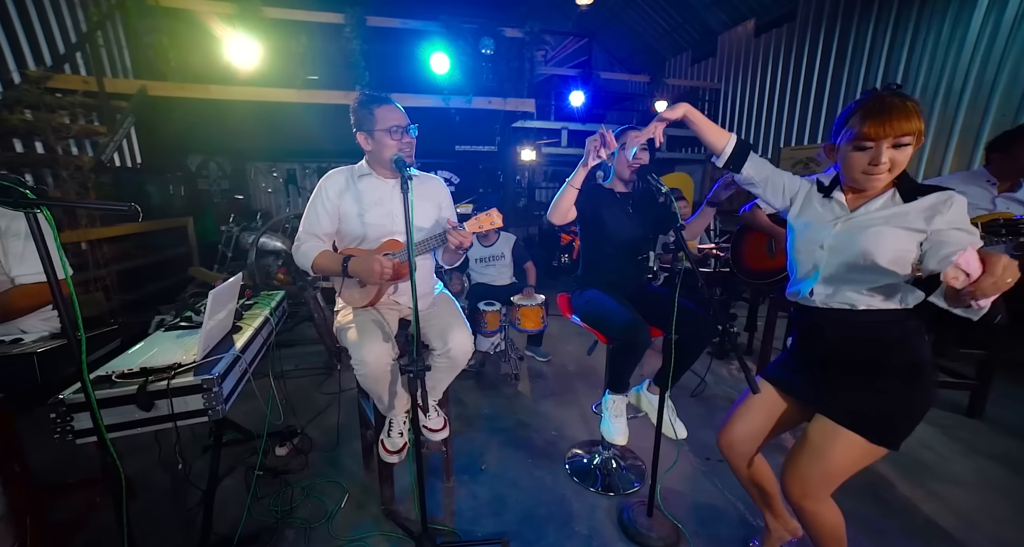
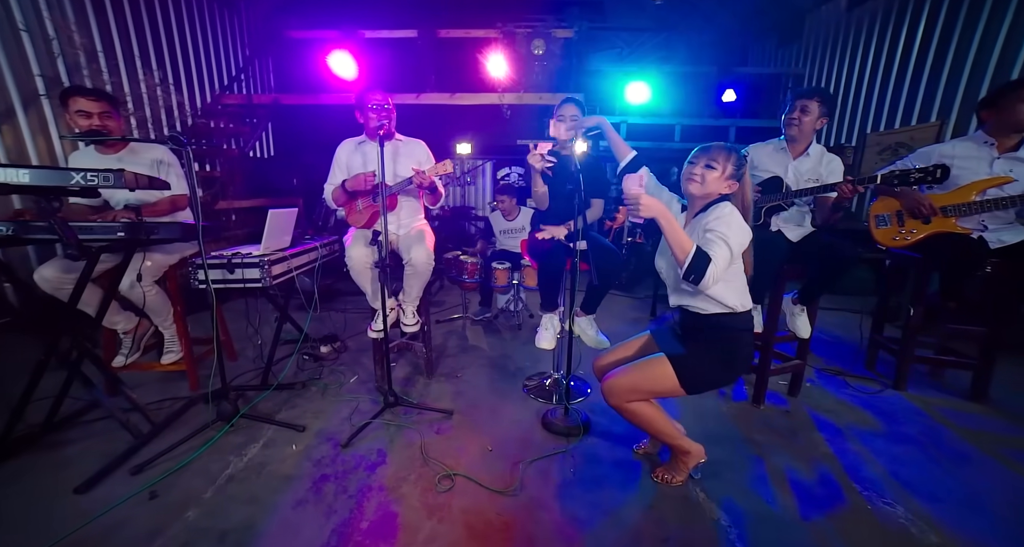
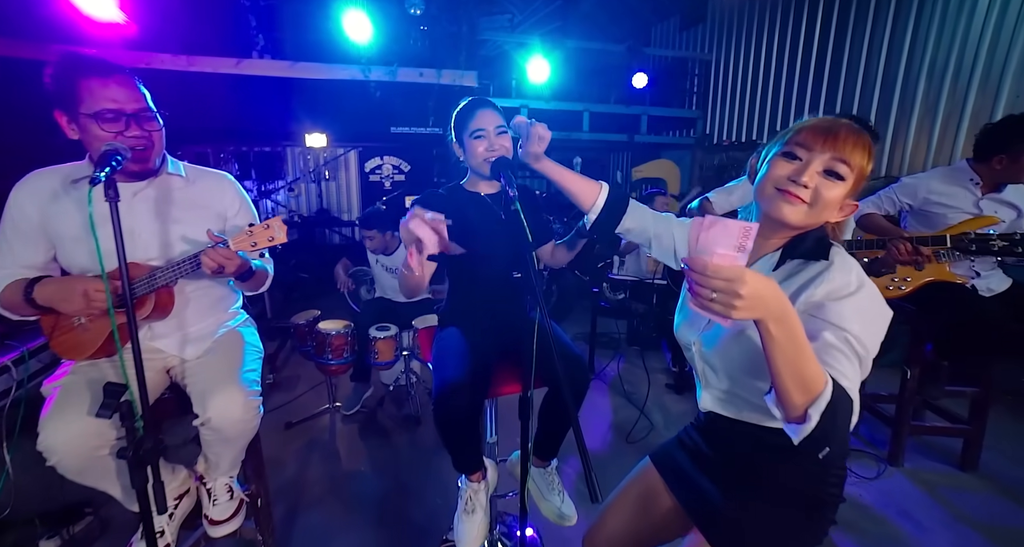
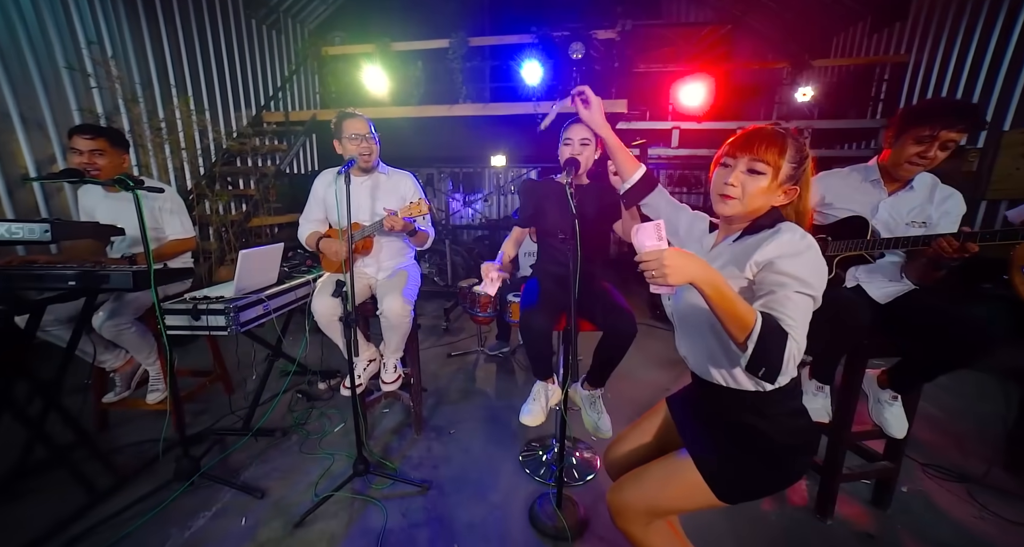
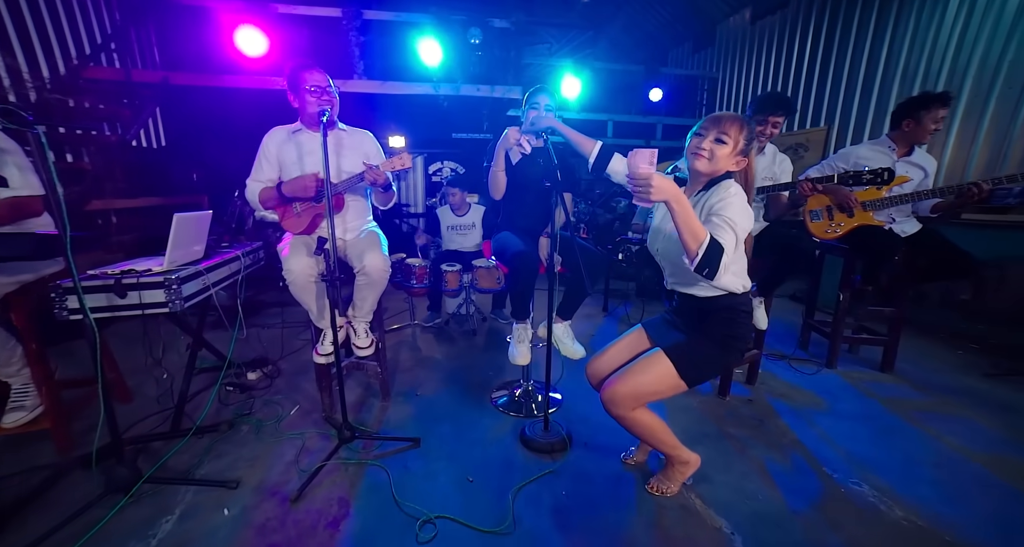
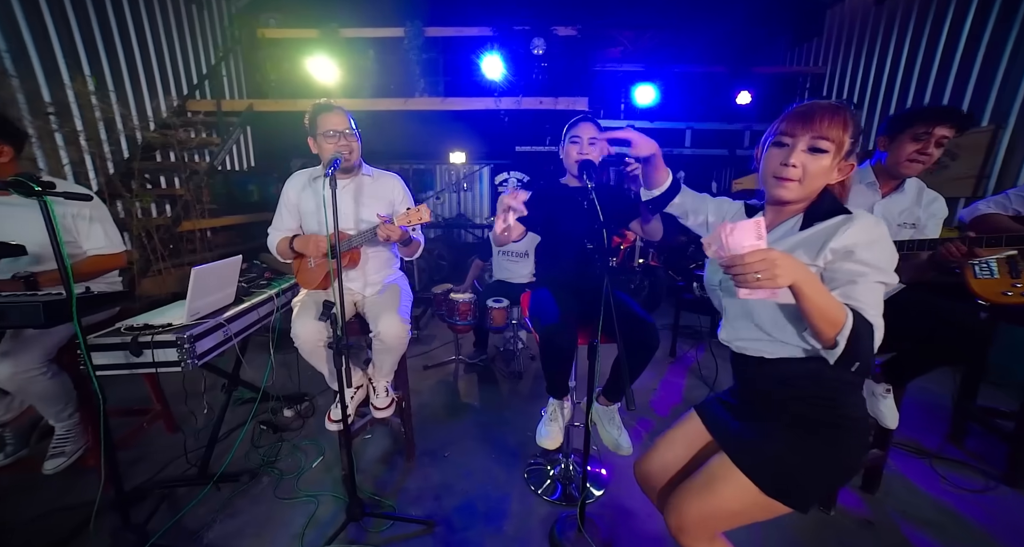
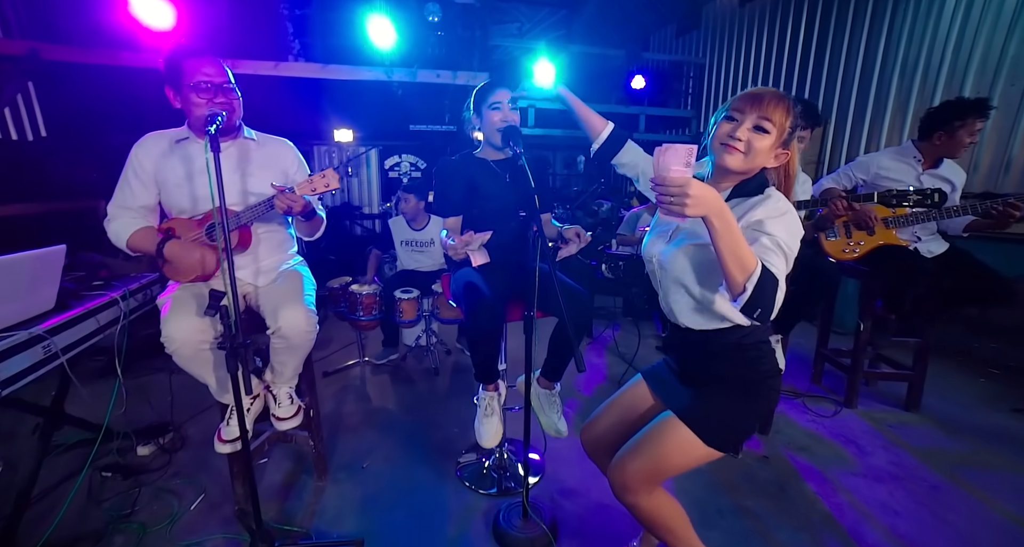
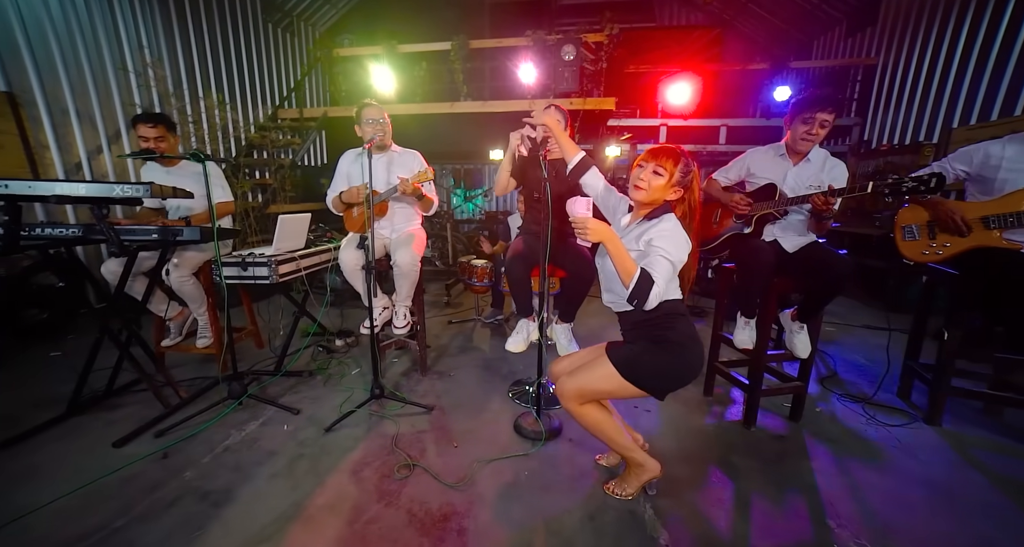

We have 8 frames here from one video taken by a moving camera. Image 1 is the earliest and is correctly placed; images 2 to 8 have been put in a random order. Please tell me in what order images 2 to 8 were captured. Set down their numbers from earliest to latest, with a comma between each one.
6, 4, 8, 2, 5, 7, 3
